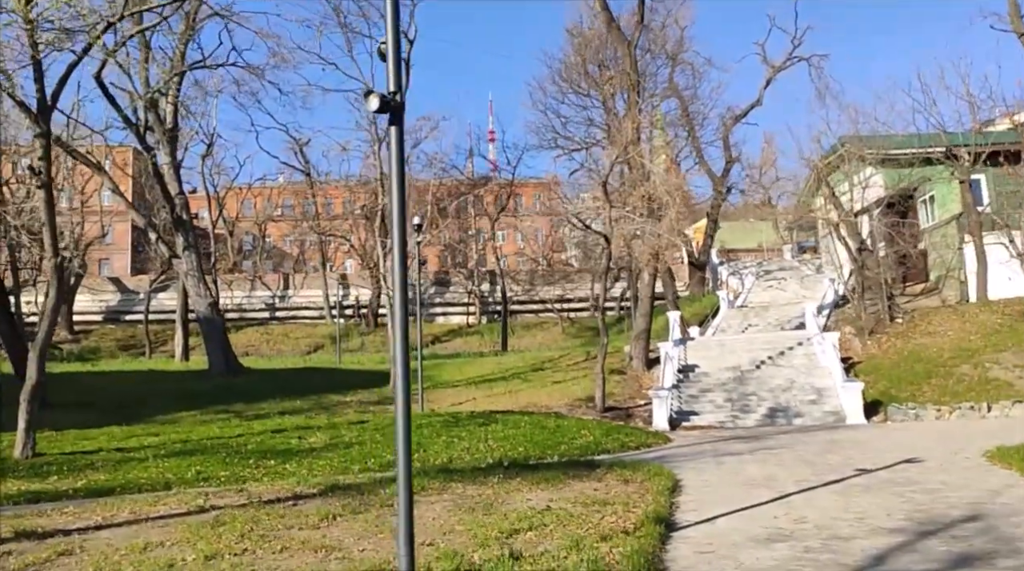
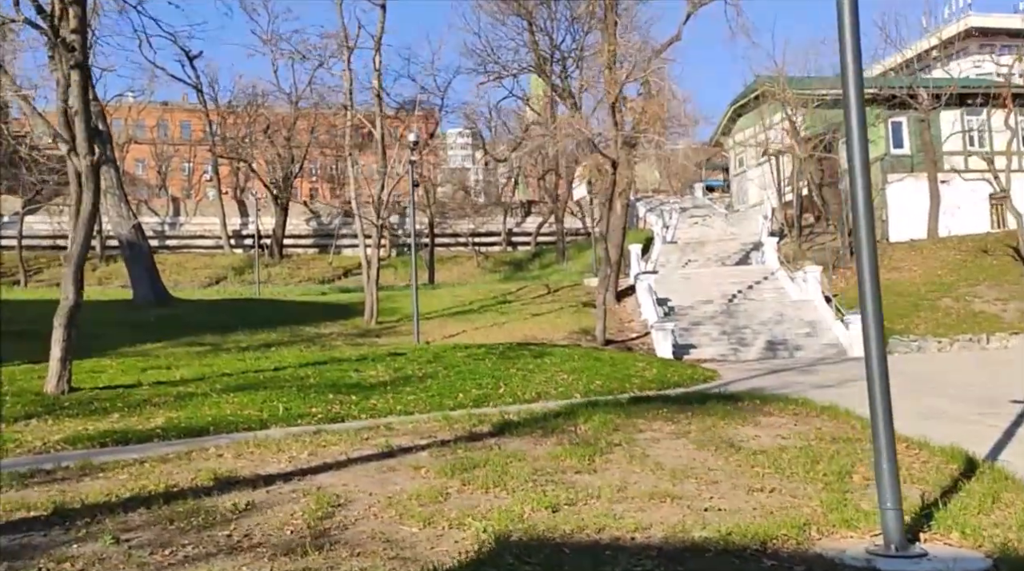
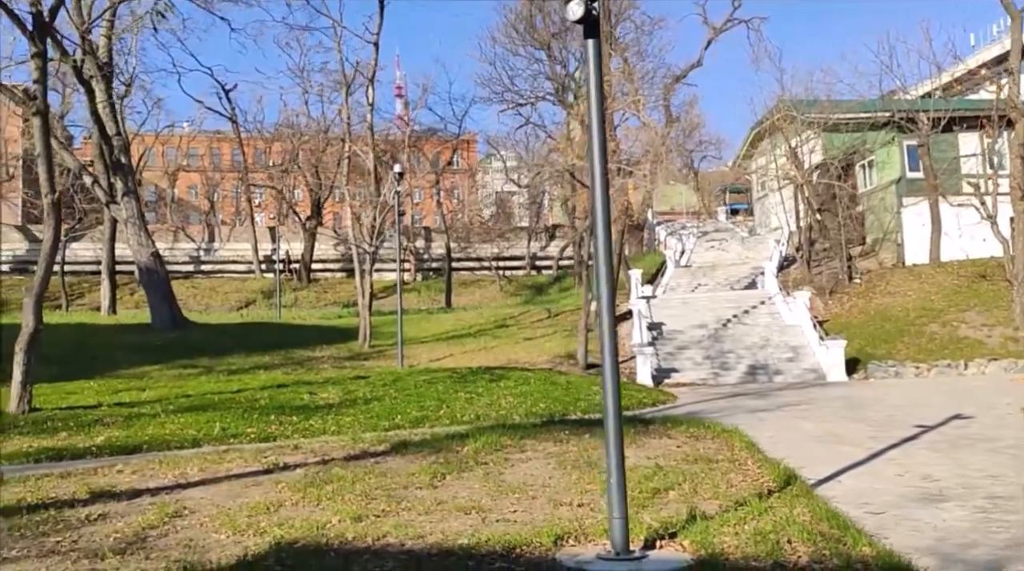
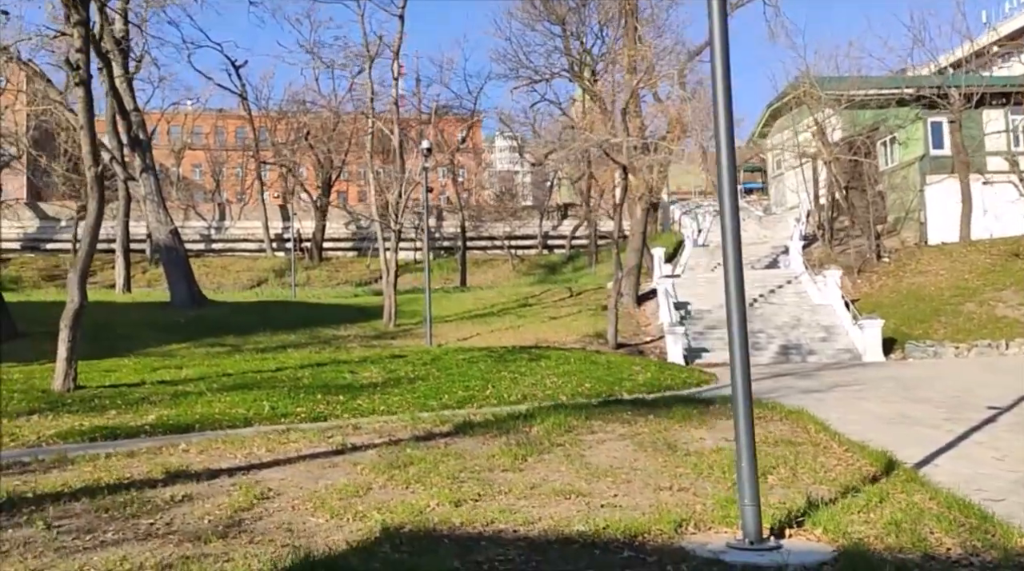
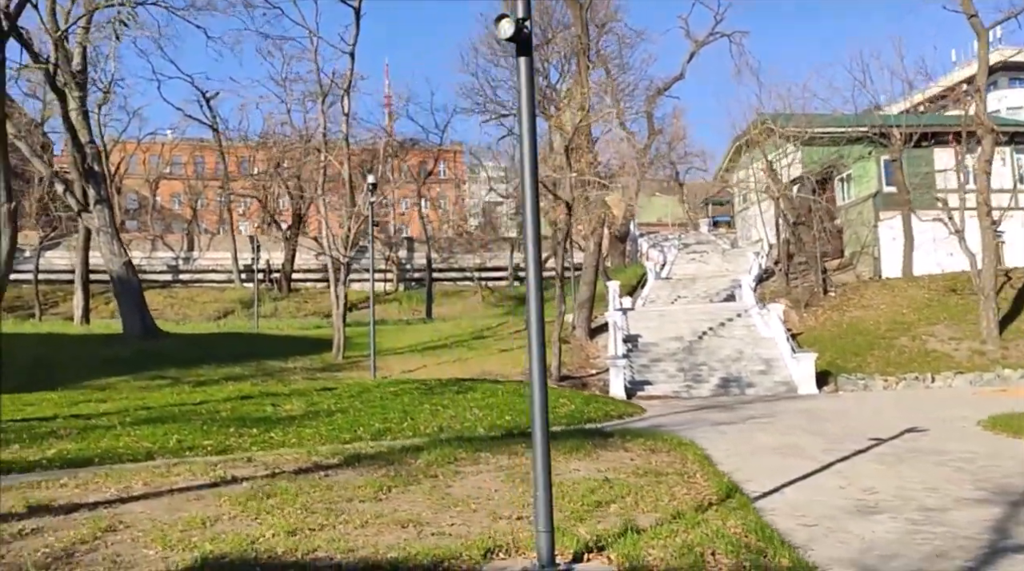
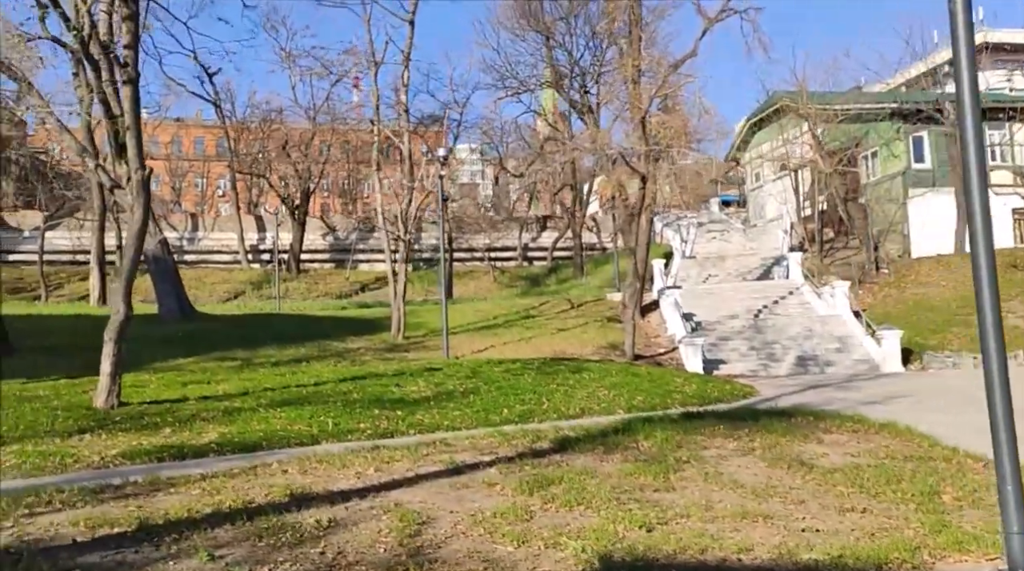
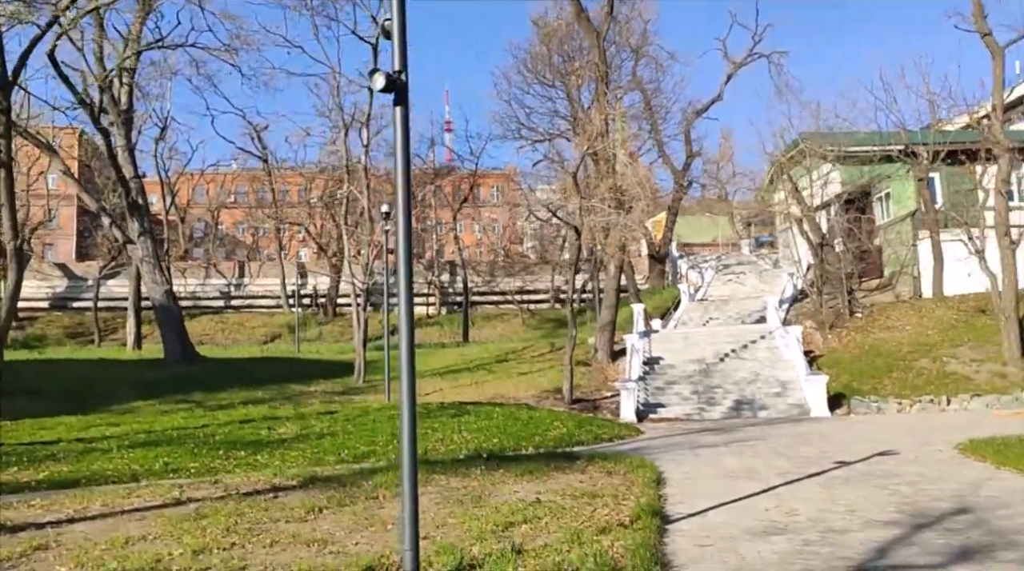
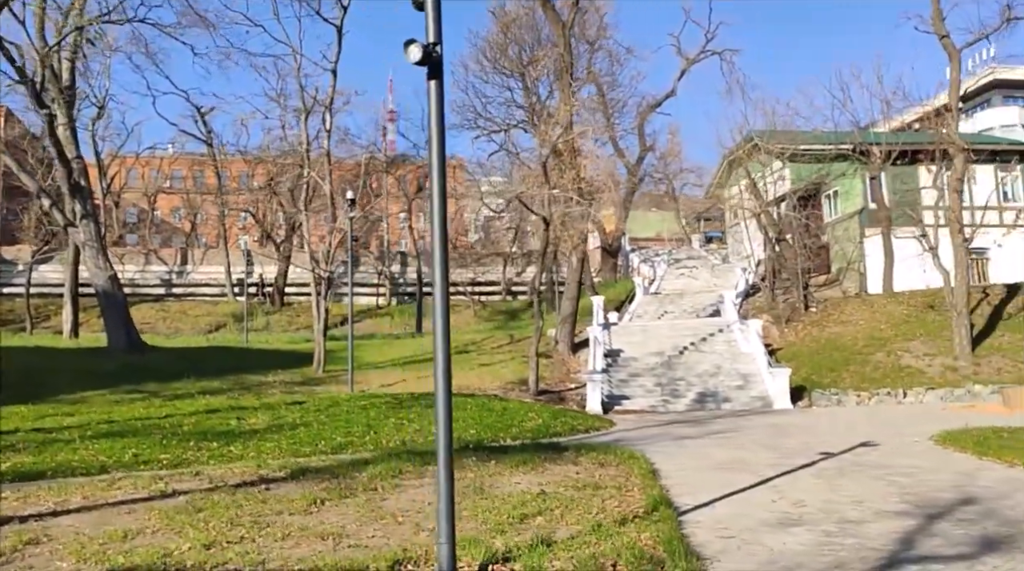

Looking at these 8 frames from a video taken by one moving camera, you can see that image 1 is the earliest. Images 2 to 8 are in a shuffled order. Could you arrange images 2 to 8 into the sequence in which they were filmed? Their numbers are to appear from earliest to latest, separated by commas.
7, 8, 5, 3, 4, 2, 6
